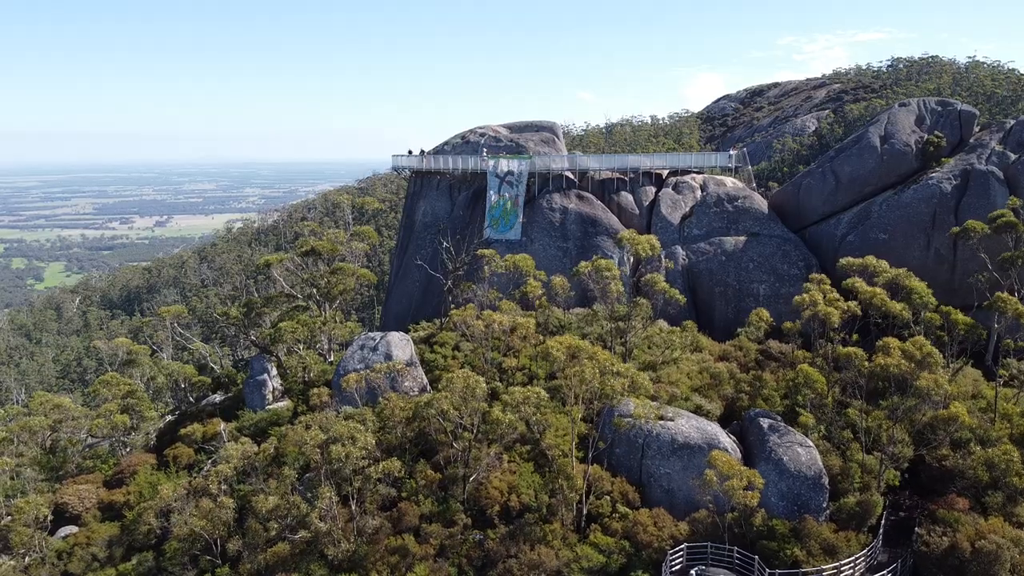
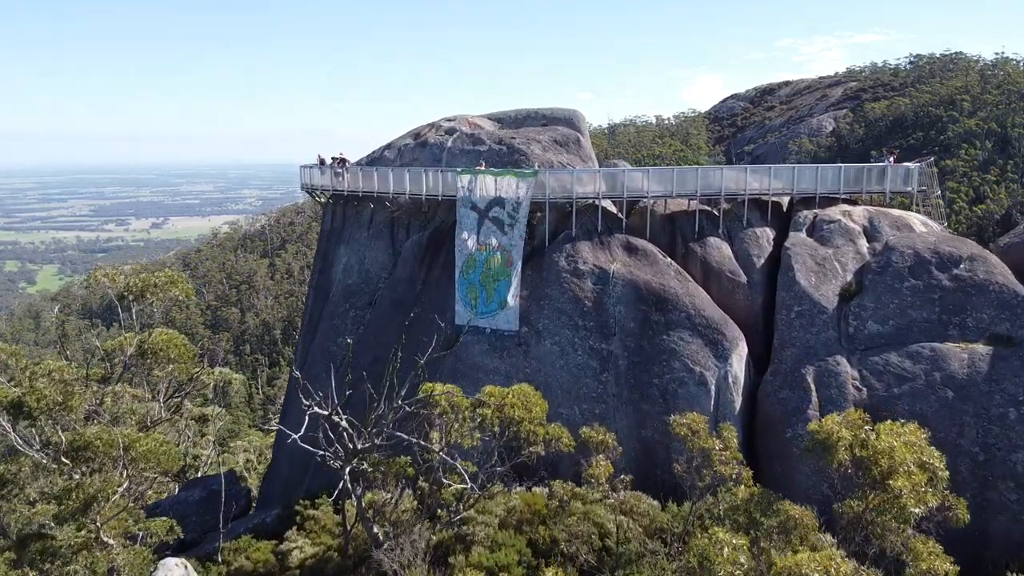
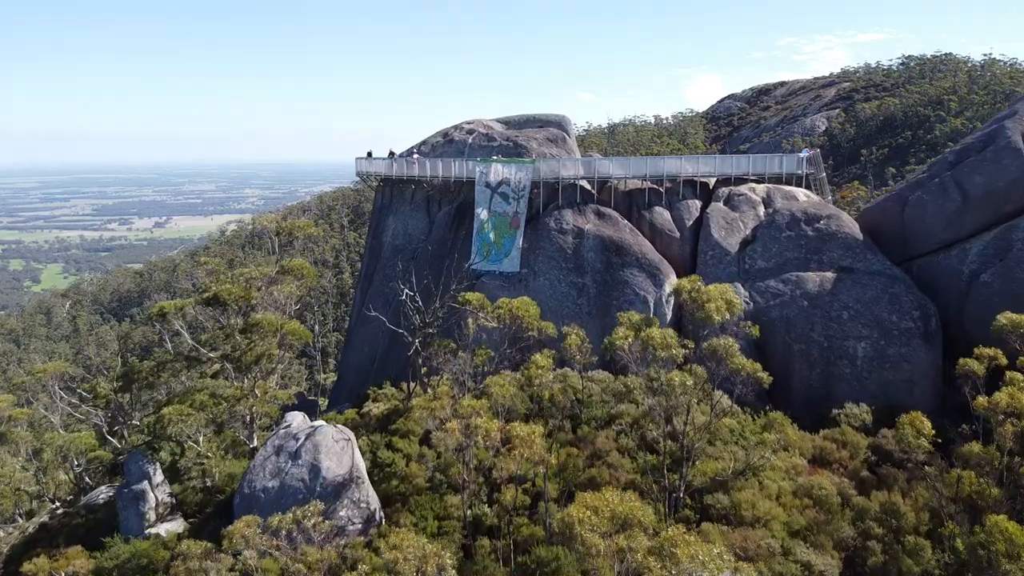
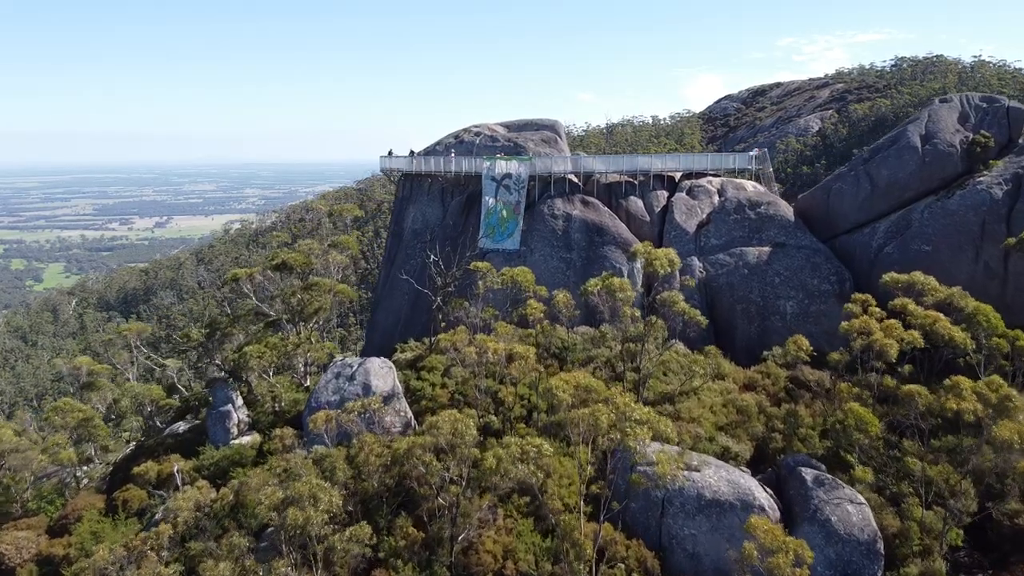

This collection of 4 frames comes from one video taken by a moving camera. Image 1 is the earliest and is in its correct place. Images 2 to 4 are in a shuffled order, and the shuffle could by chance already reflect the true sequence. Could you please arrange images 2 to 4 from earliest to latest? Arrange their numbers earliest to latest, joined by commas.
4, 3, 2
